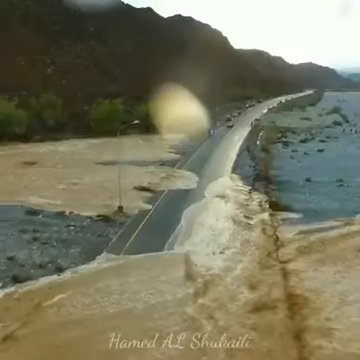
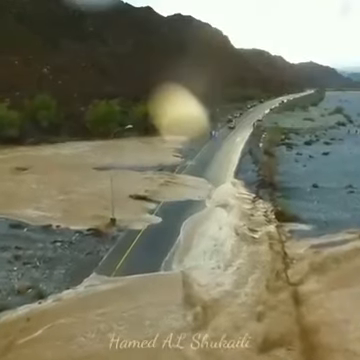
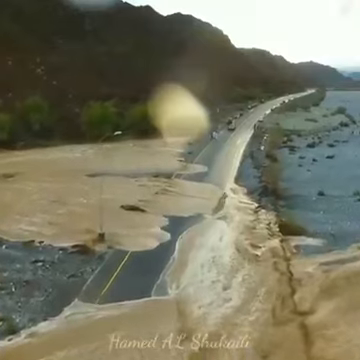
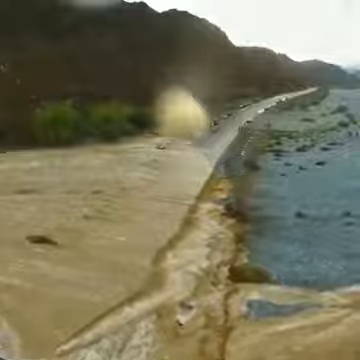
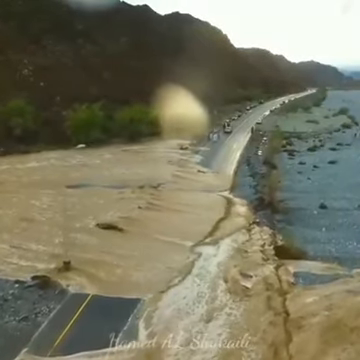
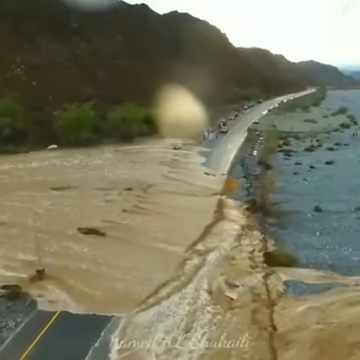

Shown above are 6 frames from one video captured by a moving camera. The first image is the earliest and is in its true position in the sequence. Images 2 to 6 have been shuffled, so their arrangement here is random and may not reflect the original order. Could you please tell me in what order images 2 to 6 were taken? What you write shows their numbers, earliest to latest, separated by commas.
2, 3, 5, 6, 4
